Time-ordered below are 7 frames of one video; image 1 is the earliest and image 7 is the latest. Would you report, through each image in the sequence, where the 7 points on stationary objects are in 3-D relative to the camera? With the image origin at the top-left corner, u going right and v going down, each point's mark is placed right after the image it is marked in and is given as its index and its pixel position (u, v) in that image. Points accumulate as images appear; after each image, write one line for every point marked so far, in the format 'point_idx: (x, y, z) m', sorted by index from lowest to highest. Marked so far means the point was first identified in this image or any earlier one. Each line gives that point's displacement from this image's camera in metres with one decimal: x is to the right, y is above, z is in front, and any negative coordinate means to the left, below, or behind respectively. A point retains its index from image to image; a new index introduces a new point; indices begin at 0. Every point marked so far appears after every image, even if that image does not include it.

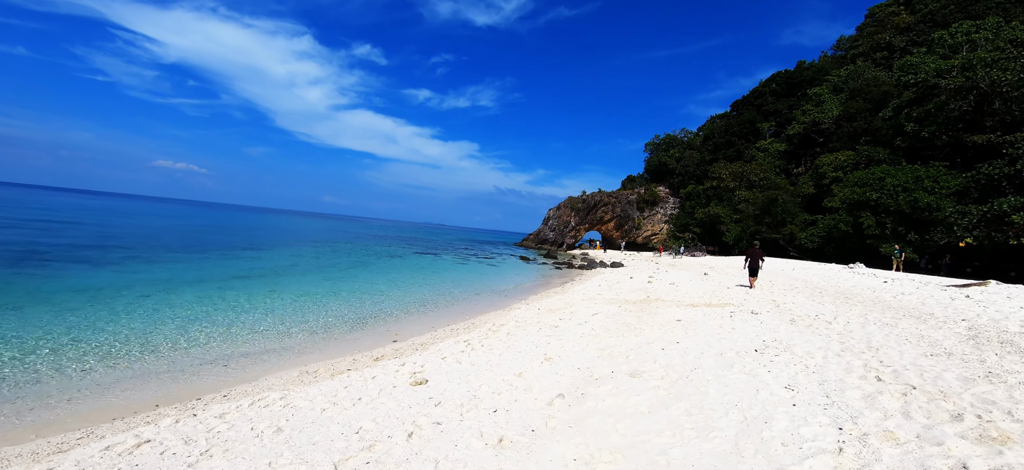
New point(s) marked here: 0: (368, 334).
0: (-3.8, -2.8, +10.9) m
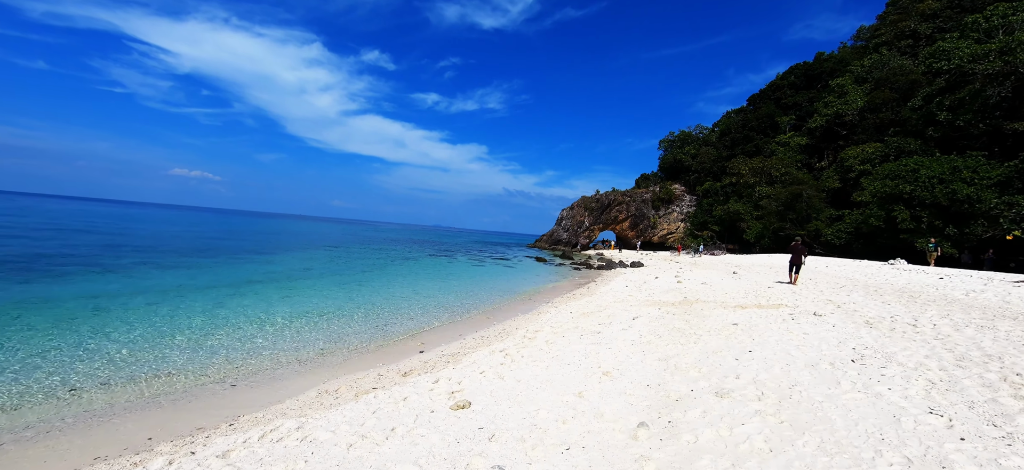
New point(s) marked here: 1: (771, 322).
0: (-2.9, -2.7, +10.0) m
1: (+6.0, -2.0, +9.5) m
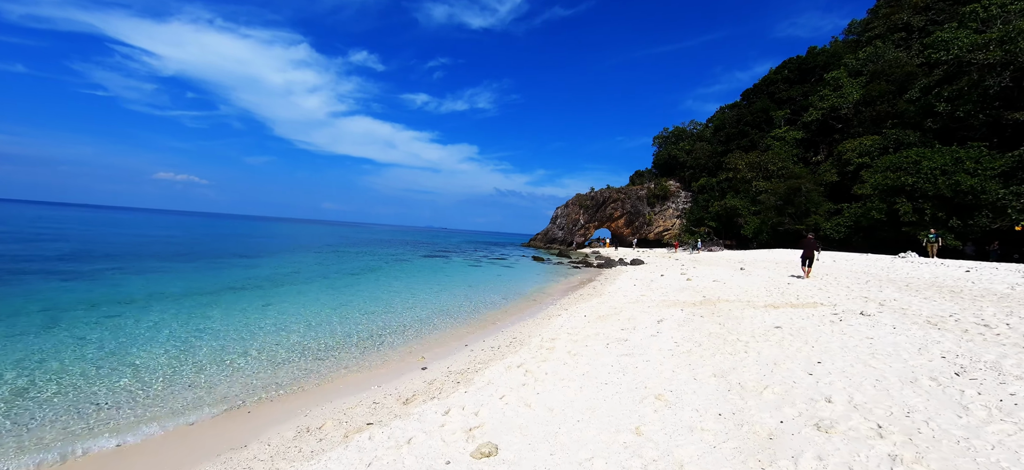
0: (-2.6, -2.7, +8.7) m
1: (+6.3, -1.8, +8.5) m
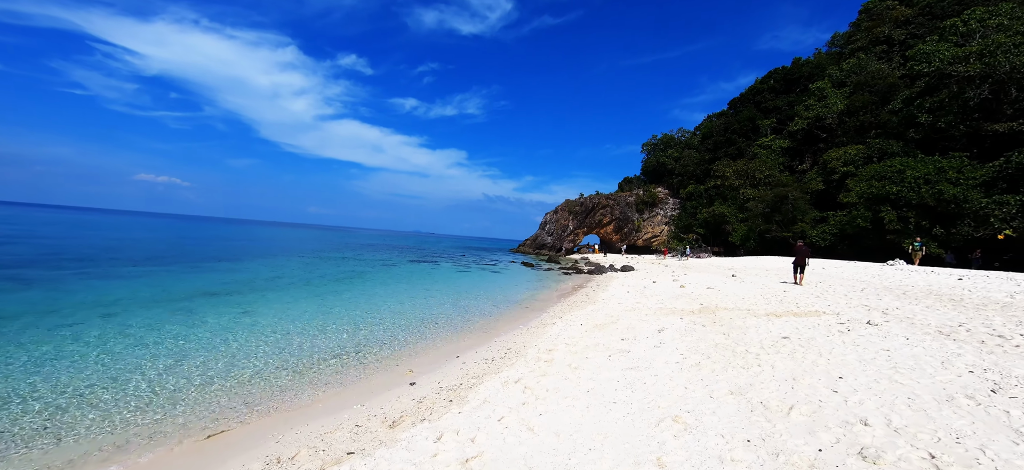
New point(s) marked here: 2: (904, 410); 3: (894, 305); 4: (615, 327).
0: (-2.7, -2.7, +8.1) m
1: (+6.2, -1.9, +8.1) m
2: (+4.1, -1.8, +4.3) m
3: (+10.3, -1.9, +11.3) m
4: (+2.5, -2.3, +10.3) m
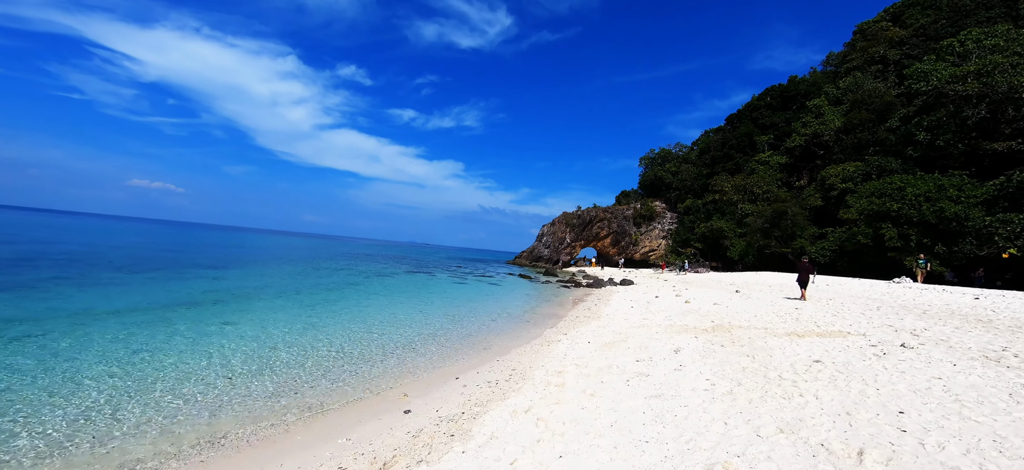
0: (-2.7, -2.9, +7.3) m
1: (+6.3, -2.2, +7.4) m
2: (+4.2, -1.9, +3.6) m
3: (+10.4, -2.3, +10.6) m
4: (+2.6, -2.5, +9.5) m
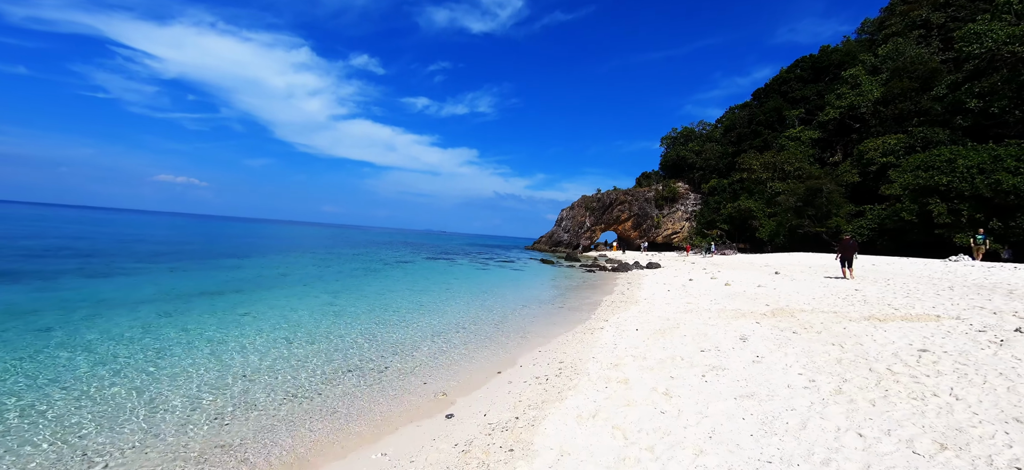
0: (-1.9, -2.5, +6.5) m
1: (+7.0, -1.7, +6.2) m
2: (+4.8, -1.6, +2.5) m
3: (+11.3, -1.6, +9.3) m
4: (+3.5, -2.0, +8.5) m
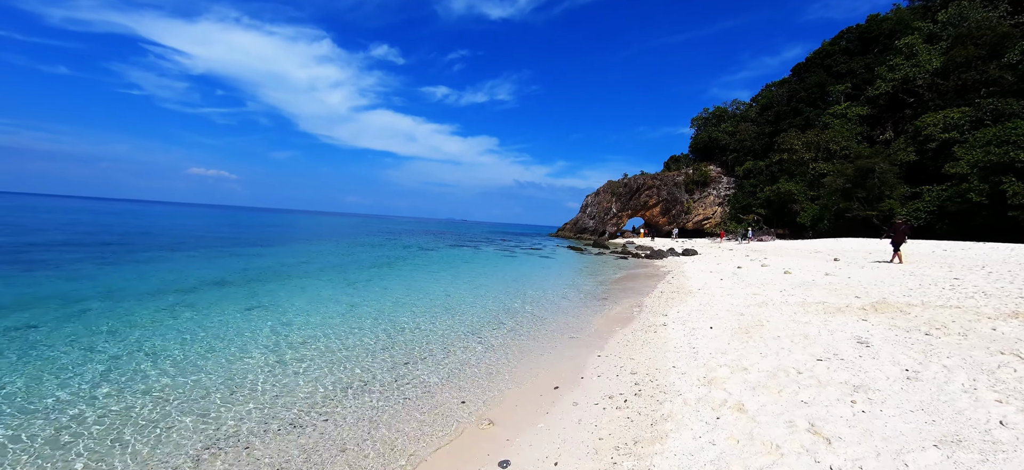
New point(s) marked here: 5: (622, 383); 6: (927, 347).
0: (-1.1, -2.2, +5.1) m
1: (+7.7, -1.3, +4.4) m
2: (+5.4, -1.3, +0.8) m
3: (+12.2, -1.1, +7.2) m
4: (+4.3, -1.6, +6.8) m
5: (+1.4, -1.8, +5.4) m
6: (+5.6, -1.5, +5.6) m
